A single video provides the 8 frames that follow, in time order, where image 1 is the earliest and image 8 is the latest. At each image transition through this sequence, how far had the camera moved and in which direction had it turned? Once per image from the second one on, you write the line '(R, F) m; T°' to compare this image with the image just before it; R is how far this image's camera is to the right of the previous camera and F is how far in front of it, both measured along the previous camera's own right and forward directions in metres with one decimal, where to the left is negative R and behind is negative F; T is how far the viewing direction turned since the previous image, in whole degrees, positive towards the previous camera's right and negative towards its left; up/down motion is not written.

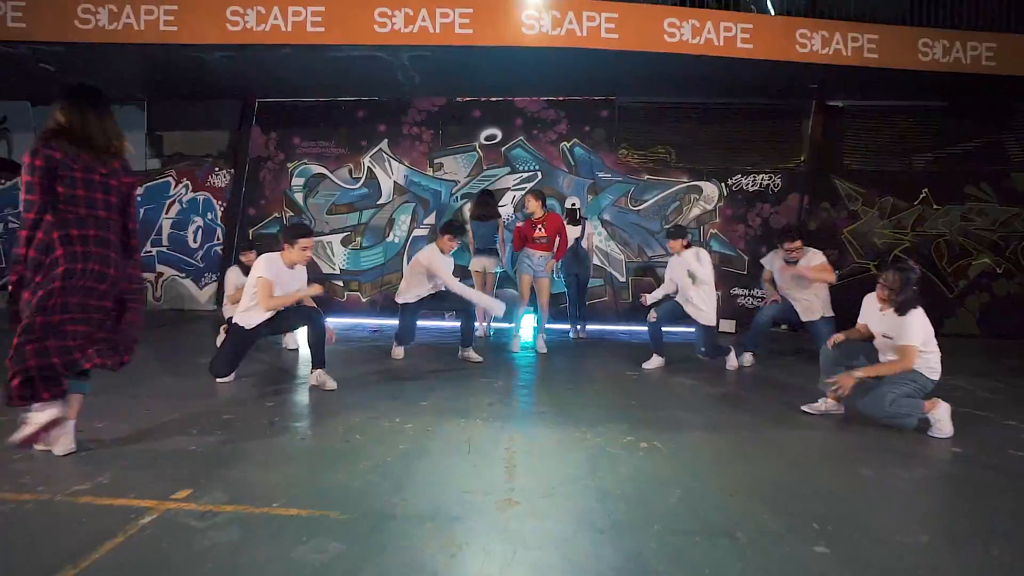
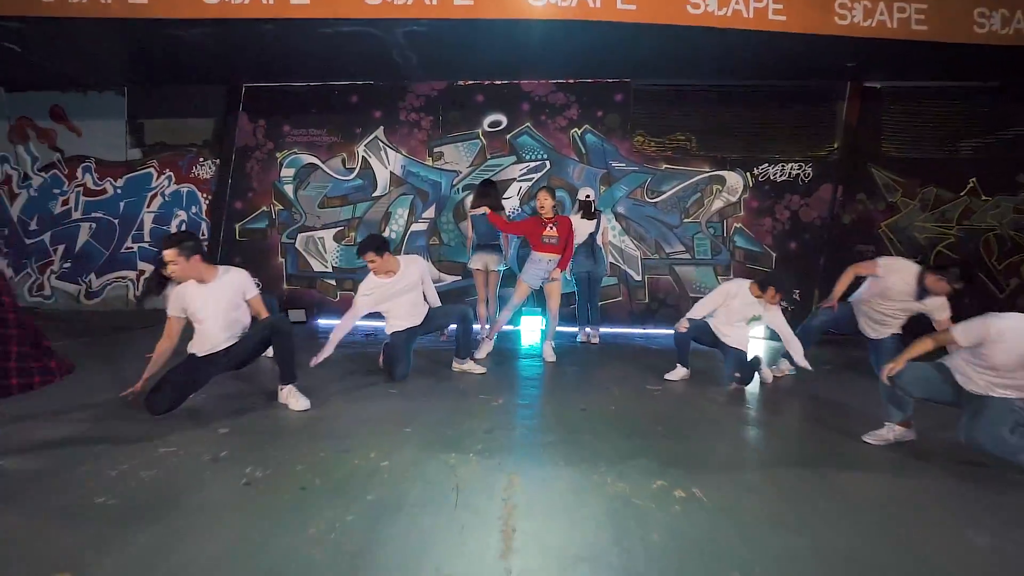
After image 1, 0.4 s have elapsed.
(0.0, +0.6) m; -1°
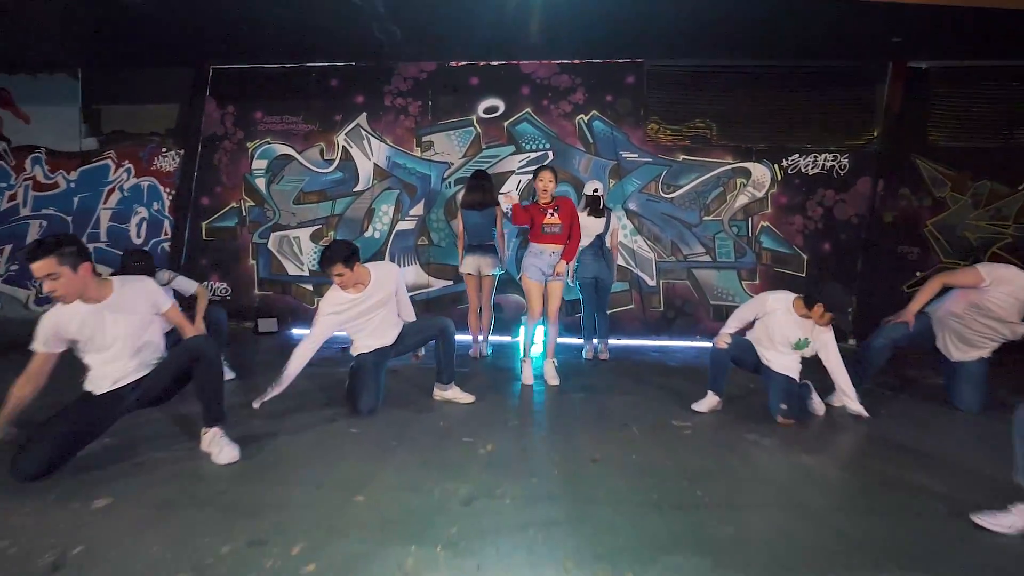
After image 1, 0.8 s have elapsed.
(+0.1, +0.8) m; 0°
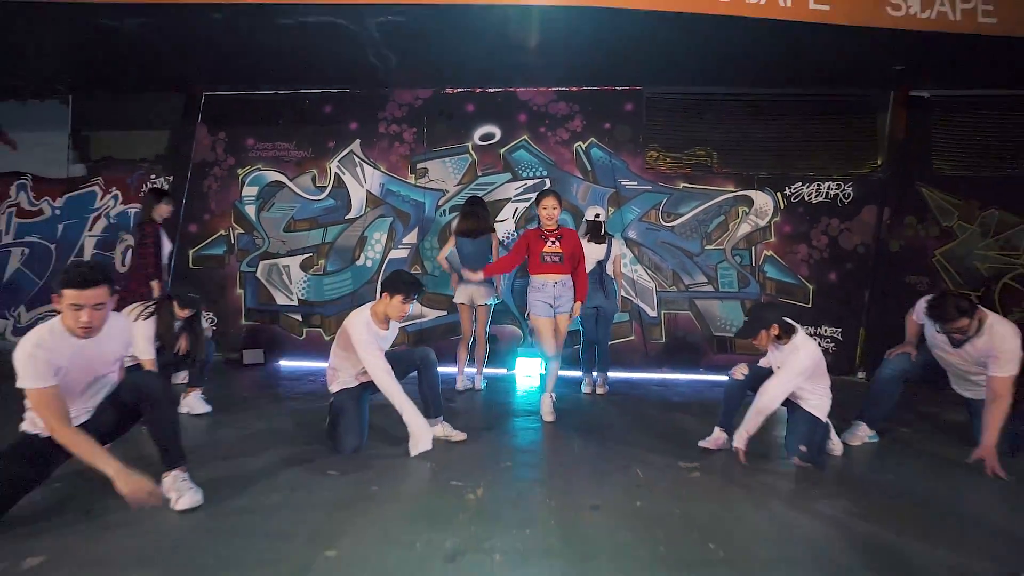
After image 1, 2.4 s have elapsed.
(0.0, +0.2) m; 0°
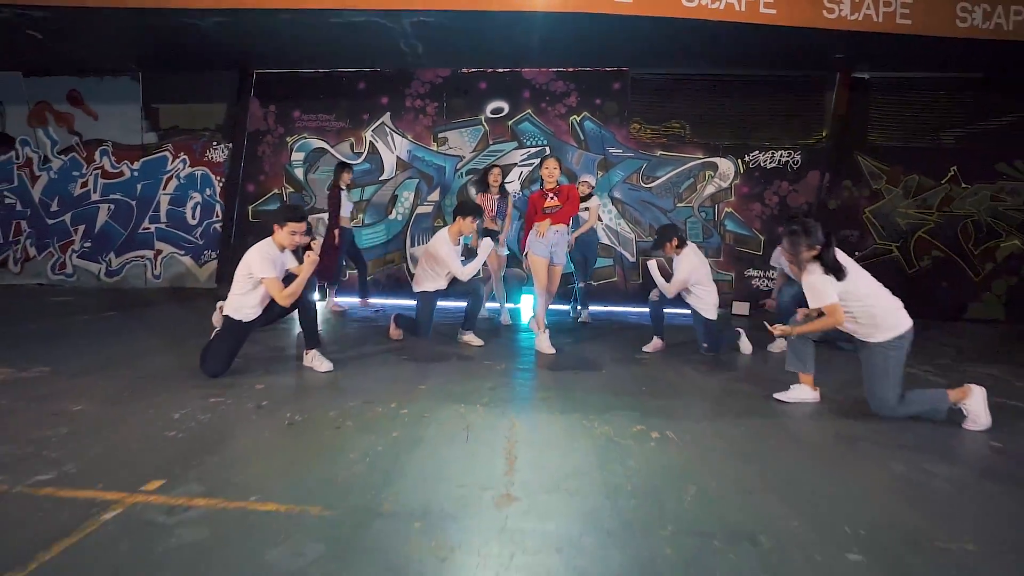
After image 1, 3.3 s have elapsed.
(-0.1, -1.4) m; 0°
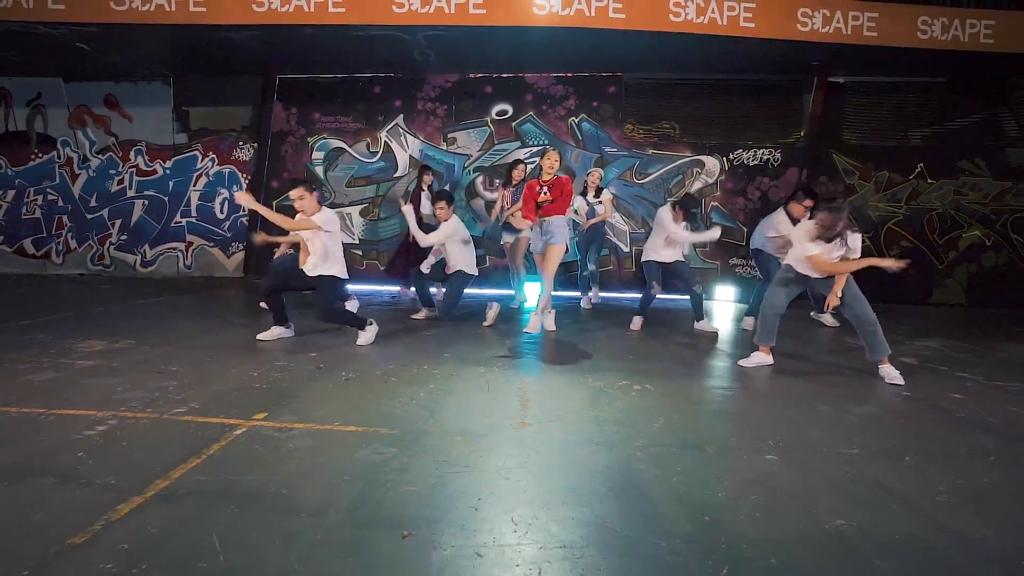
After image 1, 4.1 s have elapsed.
(-0.1, -0.7) m; 0°
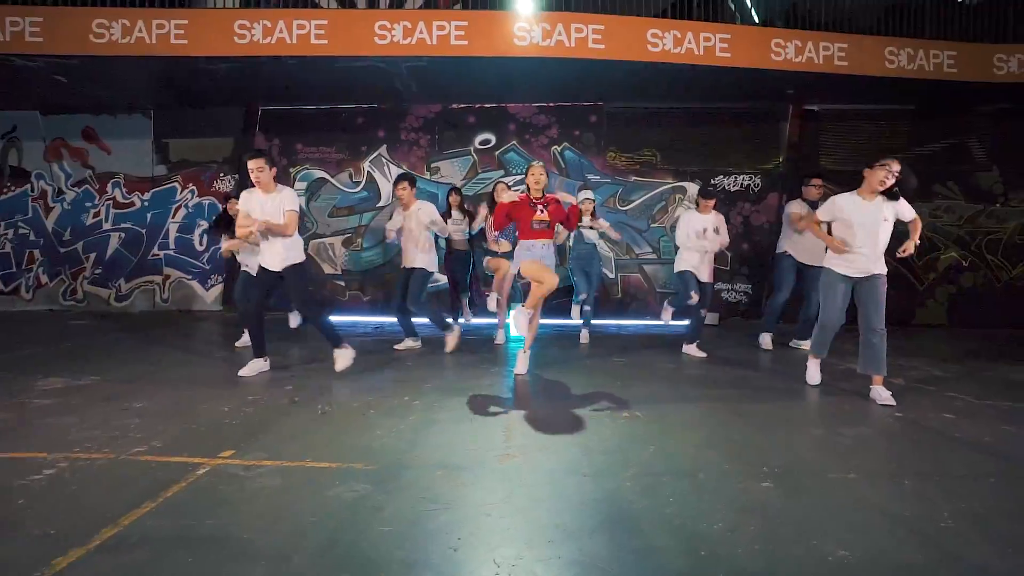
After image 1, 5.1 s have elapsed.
(0.0, +0.1) m; +1°
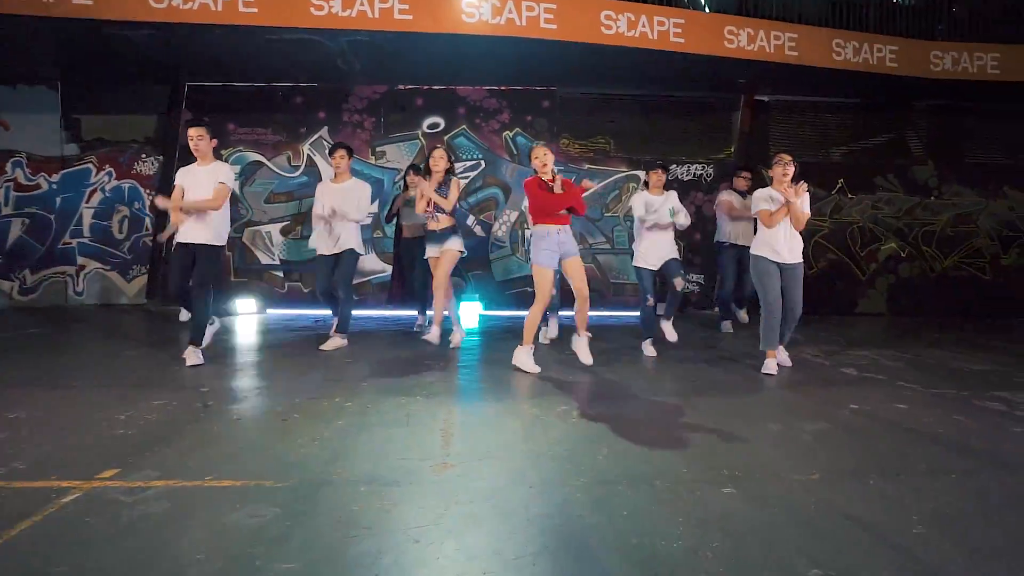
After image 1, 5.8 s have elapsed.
(+0.1, +0.3) m; +5°
